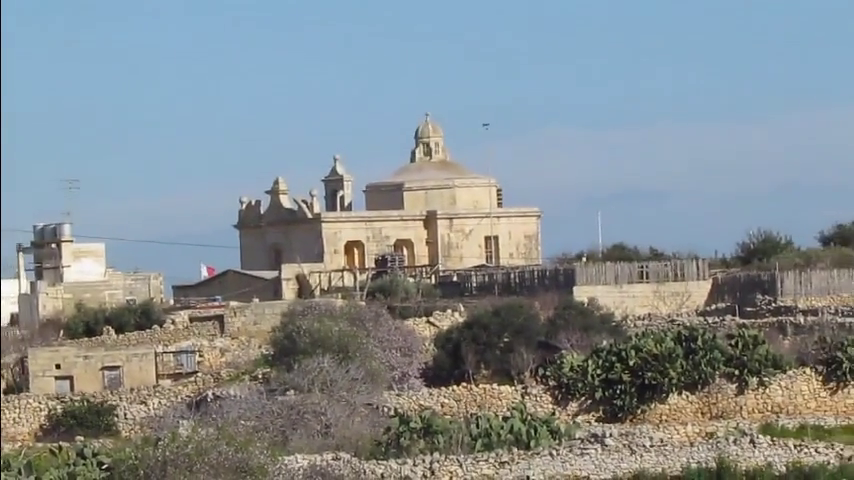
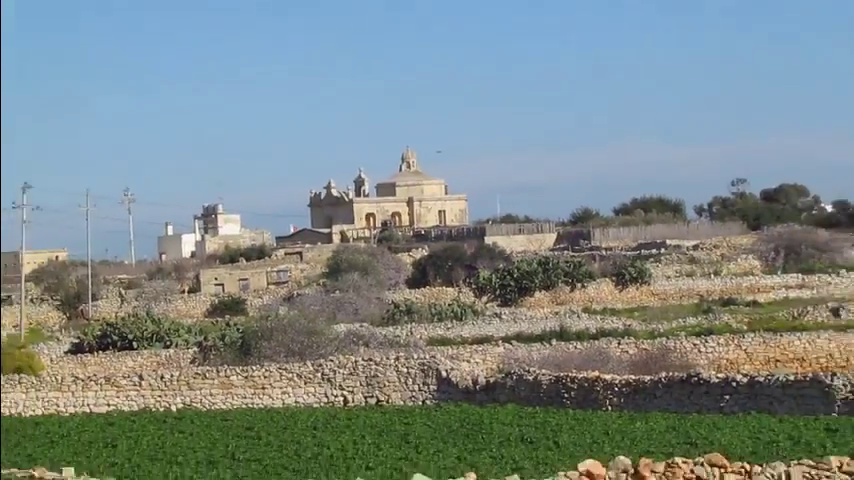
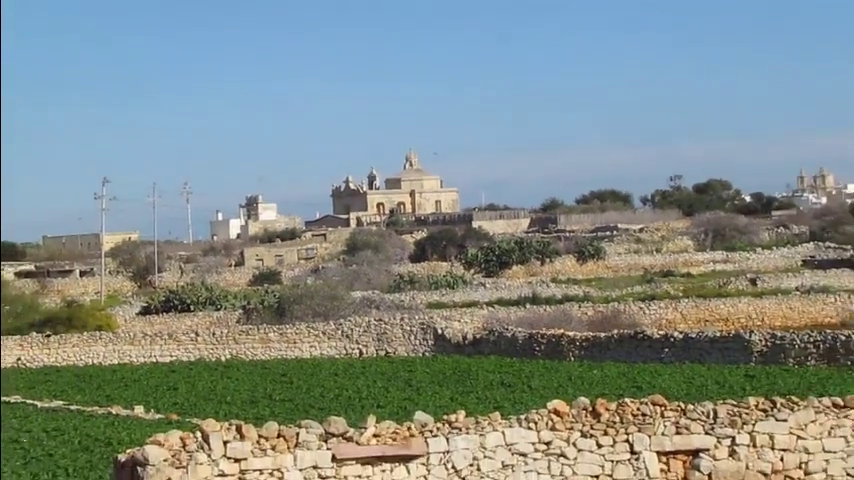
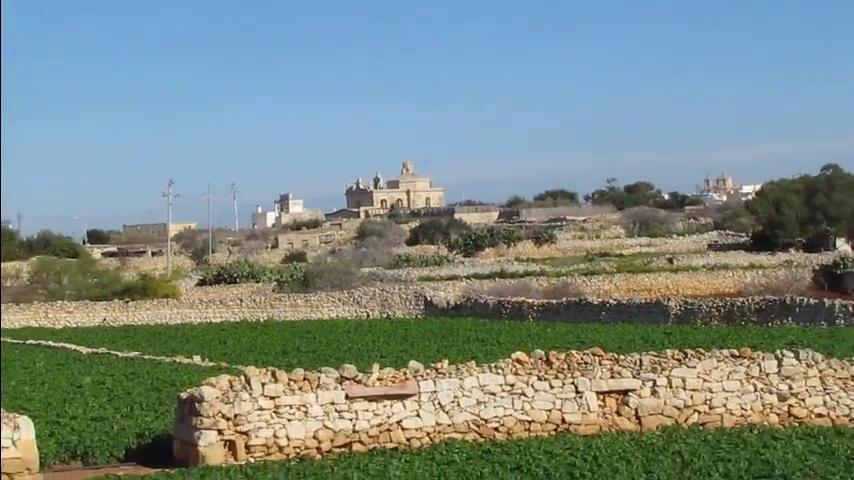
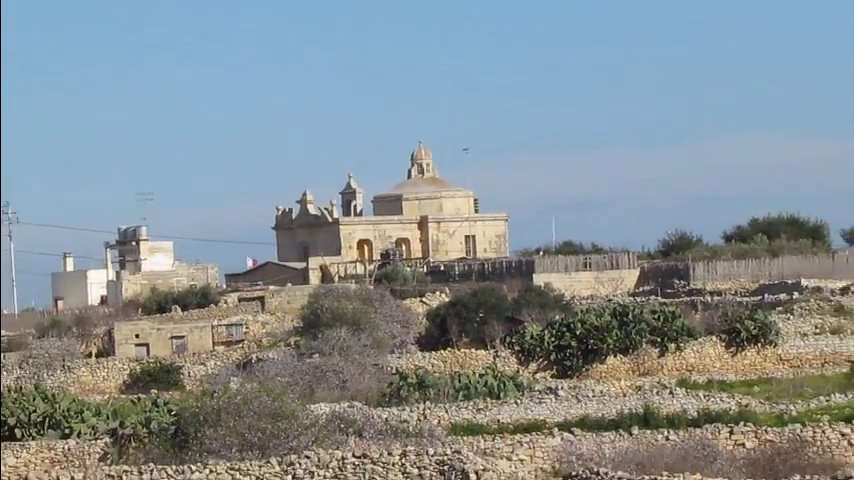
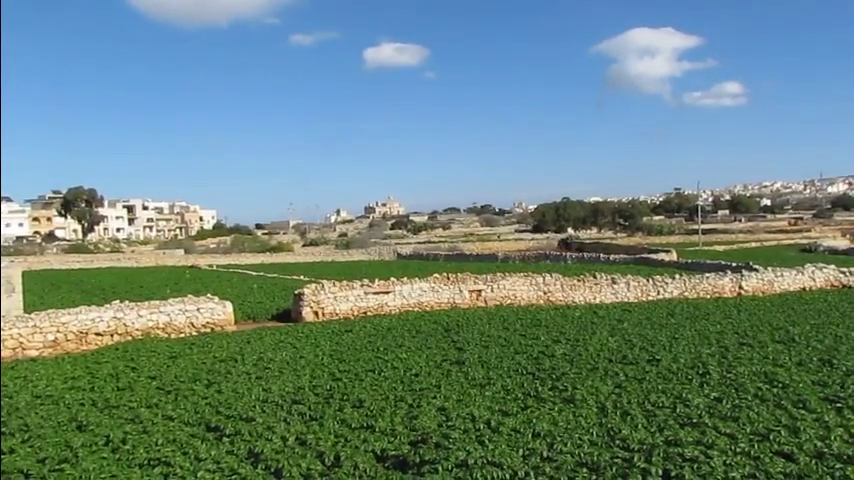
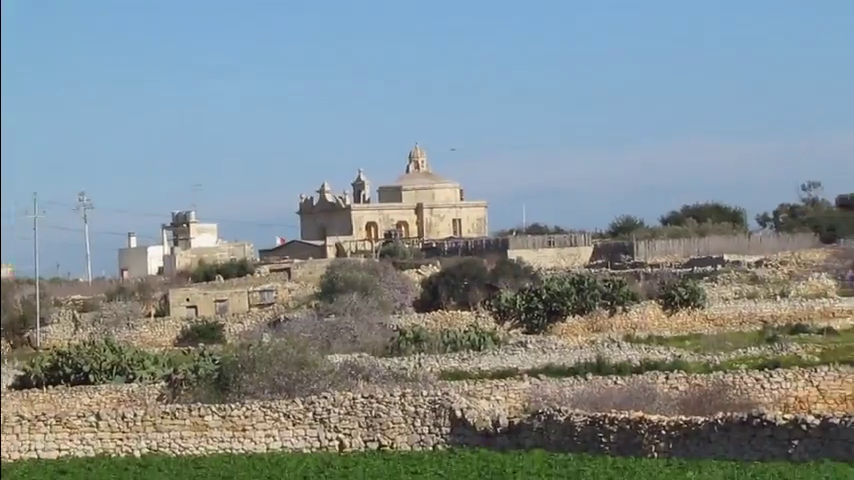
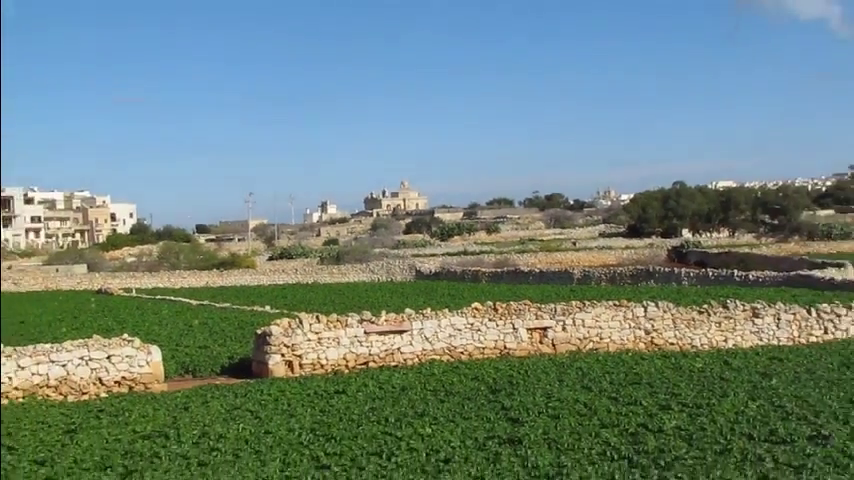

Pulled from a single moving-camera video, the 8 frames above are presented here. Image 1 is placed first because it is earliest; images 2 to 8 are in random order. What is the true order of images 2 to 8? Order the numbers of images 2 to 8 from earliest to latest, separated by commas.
5, 7, 2, 3, 4, 8, 6
